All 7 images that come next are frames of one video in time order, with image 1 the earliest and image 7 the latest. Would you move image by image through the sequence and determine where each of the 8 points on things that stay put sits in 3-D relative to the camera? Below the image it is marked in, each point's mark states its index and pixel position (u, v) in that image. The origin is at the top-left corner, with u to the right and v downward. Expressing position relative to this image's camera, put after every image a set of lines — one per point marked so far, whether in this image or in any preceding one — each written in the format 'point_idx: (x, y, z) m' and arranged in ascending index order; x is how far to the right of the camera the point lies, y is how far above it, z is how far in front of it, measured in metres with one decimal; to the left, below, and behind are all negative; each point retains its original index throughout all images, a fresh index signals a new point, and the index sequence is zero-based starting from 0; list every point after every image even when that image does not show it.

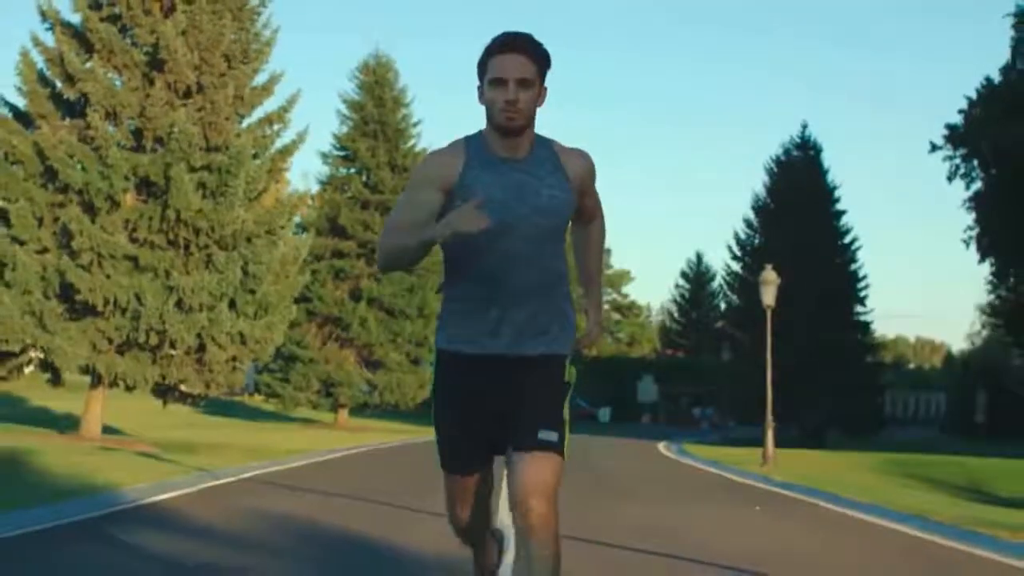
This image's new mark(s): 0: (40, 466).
0: (-6.2, -2.4, +19.5) m
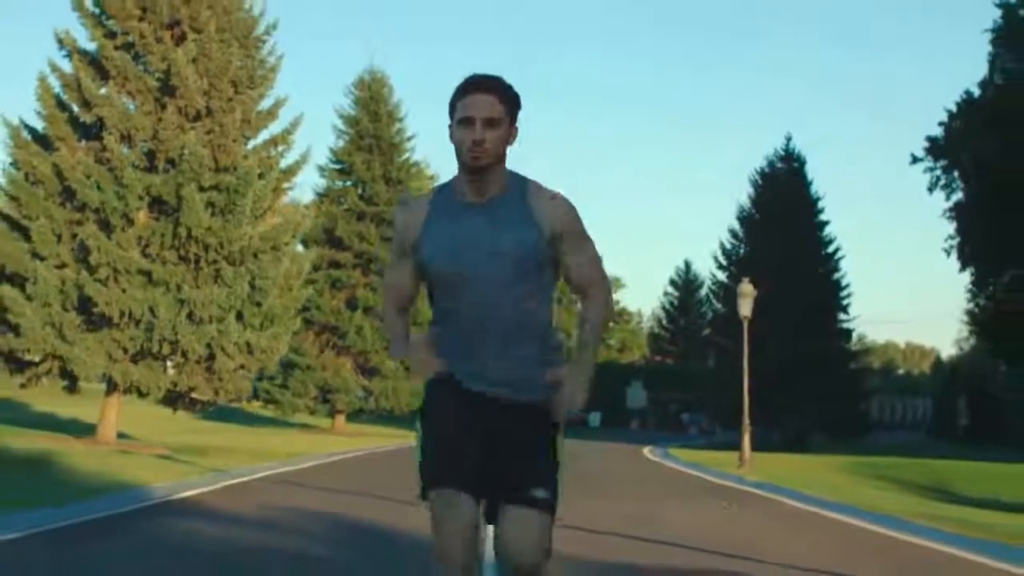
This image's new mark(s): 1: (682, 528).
0: (-6.3, -2.6, +21.1) m
1: (+2.1, -2.8, +17.5) m
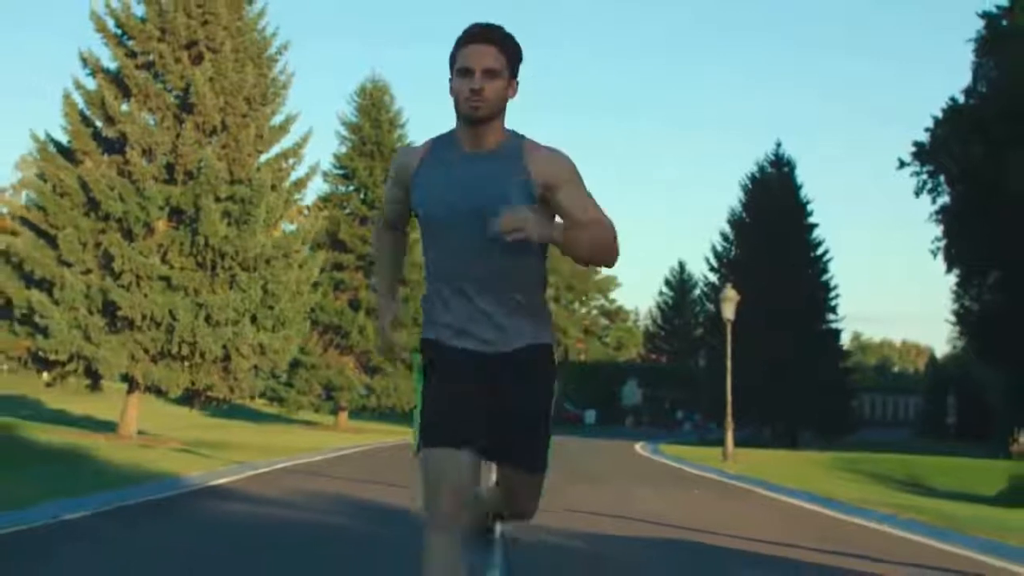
0: (-6.4, -2.7, +22.9) m
1: (+2.1, -3.0, +19.4) m
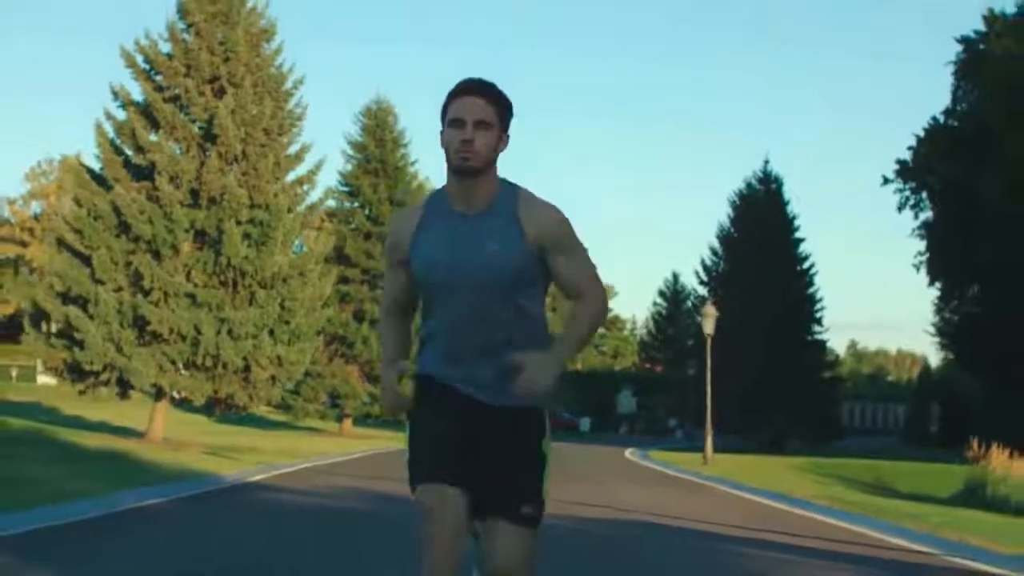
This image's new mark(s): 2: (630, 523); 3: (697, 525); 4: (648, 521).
0: (-6.5, -3.0, +25.5) m
1: (+2.0, -3.3, +22.0) m
2: (+1.5, -2.9, +18.0) m
3: (+2.3, -2.9, +18.1) m
4: (+1.7, -2.9, +18.2) m
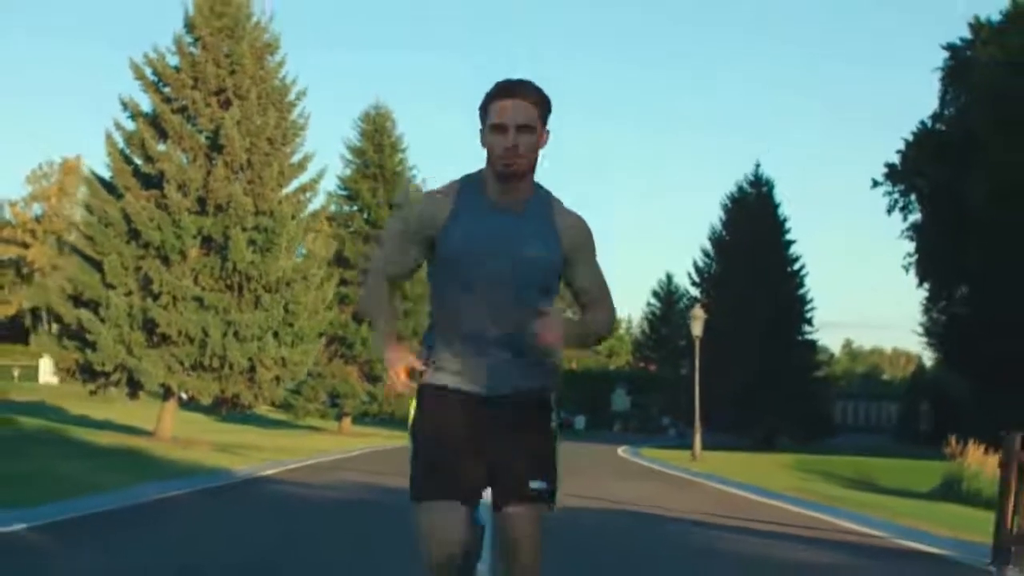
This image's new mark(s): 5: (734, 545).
0: (-6.5, -3.1, +26.7) m
1: (+1.9, -3.4, +23.2) m
2: (+1.4, -2.9, +19.3) m
3: (+2.2, -3.0, +19.4) m
4: (+1.6, -3.0, +19.5) m
5: (+2.3, -2.7, +15.3) m
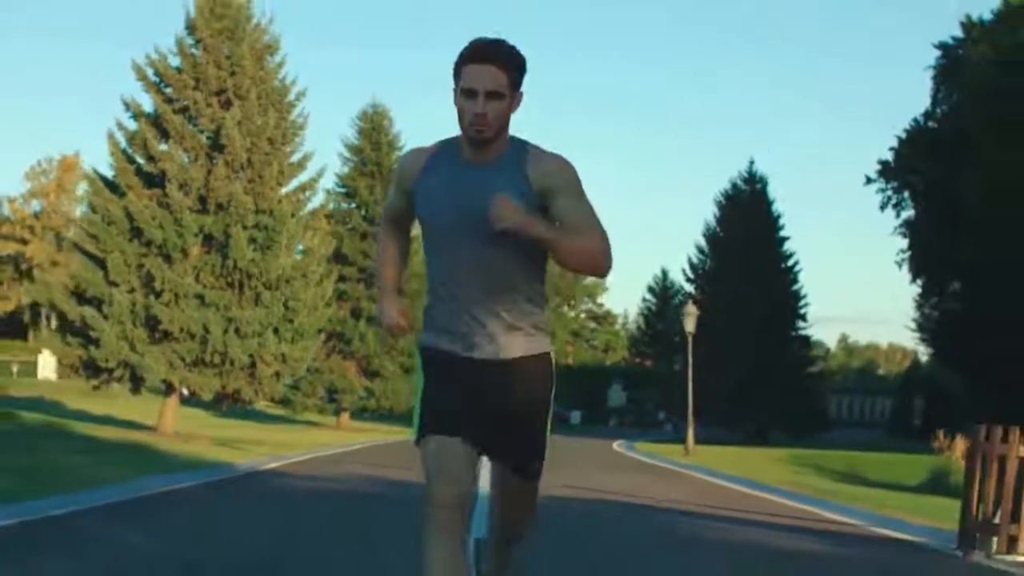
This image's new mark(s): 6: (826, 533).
0: (-6.6, -3.1, +27.3) m
1: (+1.9, -3.4, +23.9) m
2: (+1.3, -2.9, +19.9) m
3: (+2.2, -3.0, +20.0) m
4: (+1.6, -2.9, +20.1) m
5: (+2.2, -2.6, +15.9) m
6: (+3.4, -2.6, +15.7) m
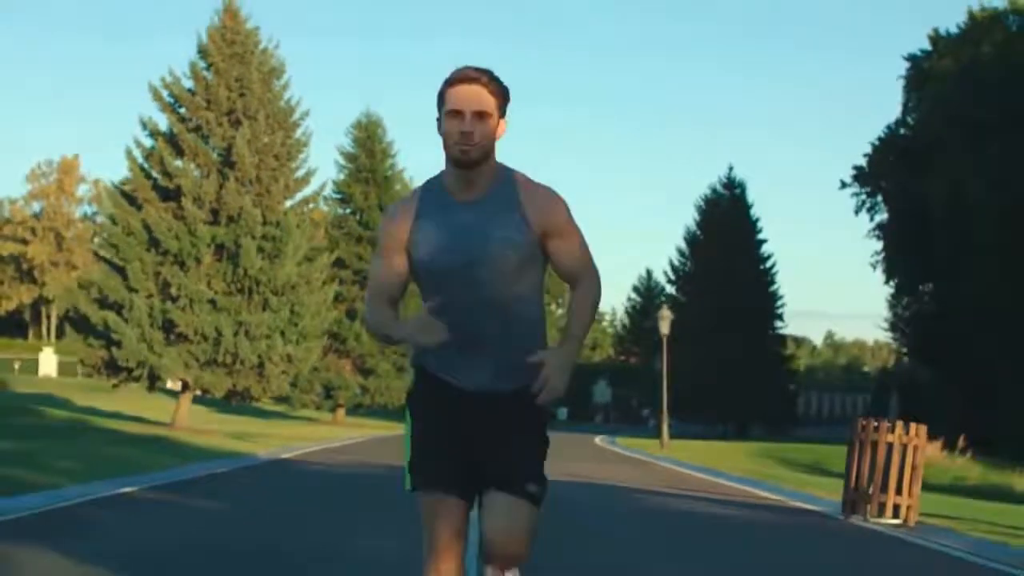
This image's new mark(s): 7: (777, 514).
0: (-6.9, -3.2, +30.2) m
1: (+1.6, -3.5, +26.8) m
2: (+1.1, -3.1, +22.8) m
3: (+2.0, -3.2, +22.9) m
4: (+1.4, -3.1, +23.0) m
5: (+2.1, -2.8, +18.8) m
6: (+3.2, -2.8, +18.6) m
7: (+3.2, -2.8, +18.0) m
